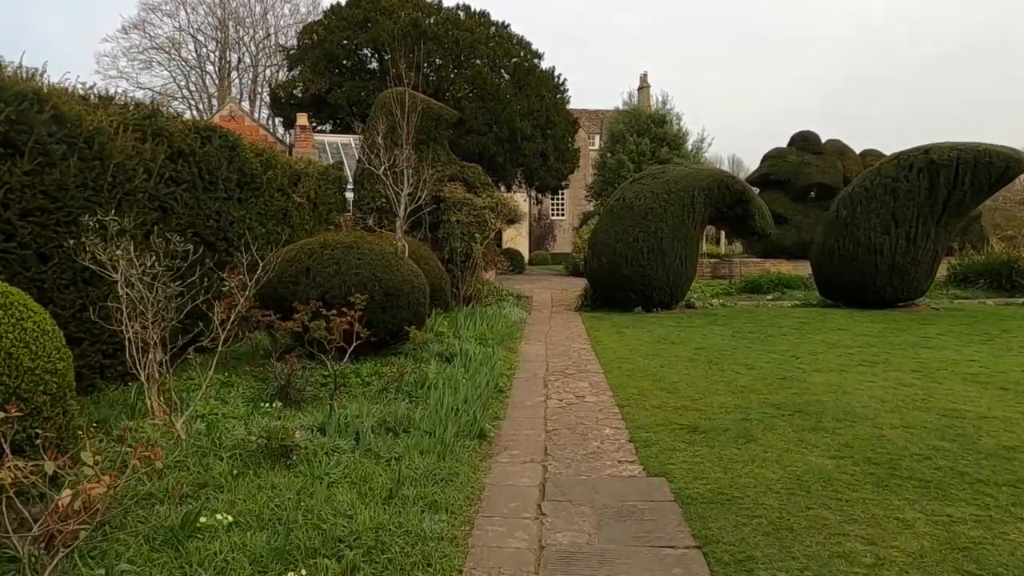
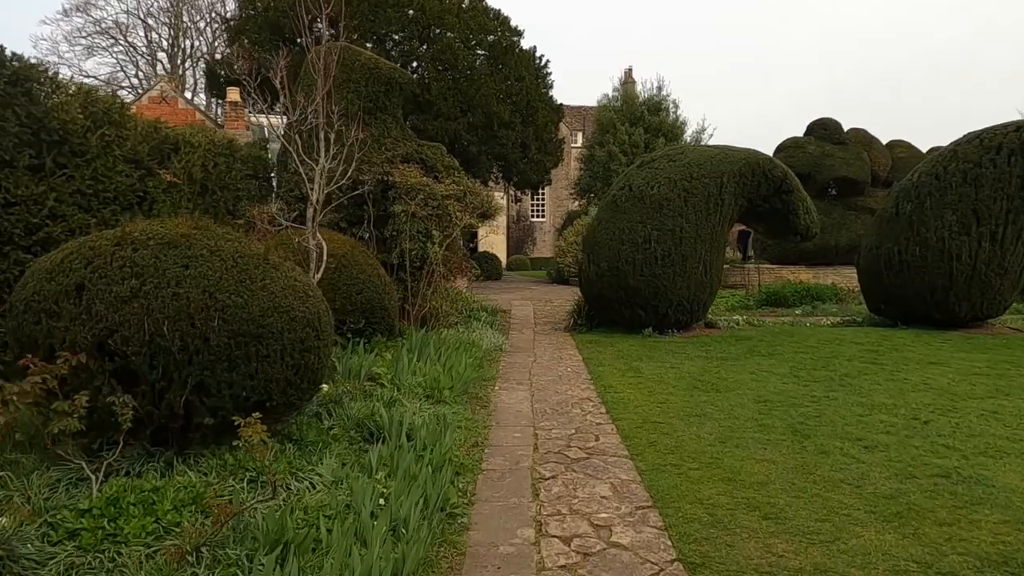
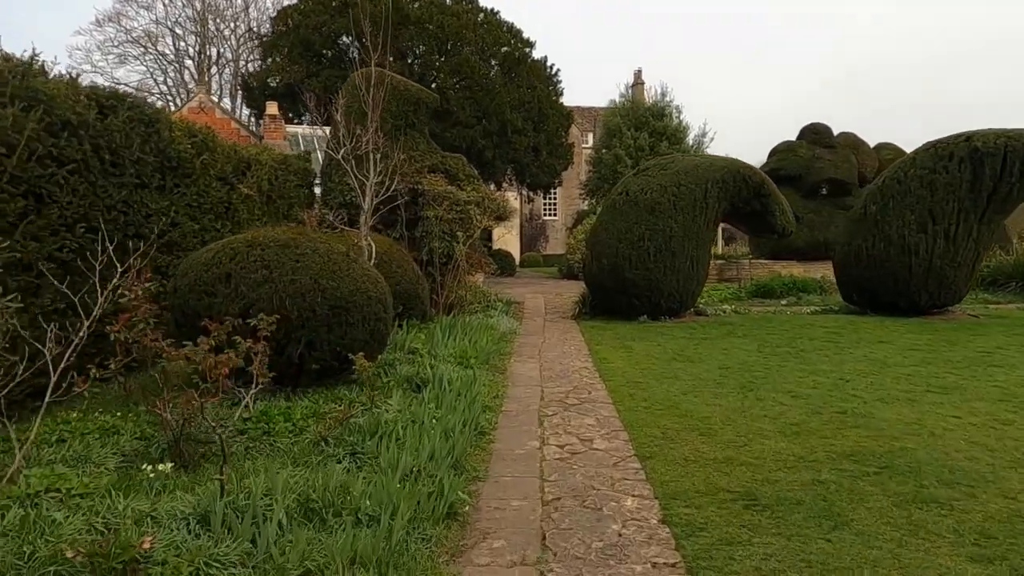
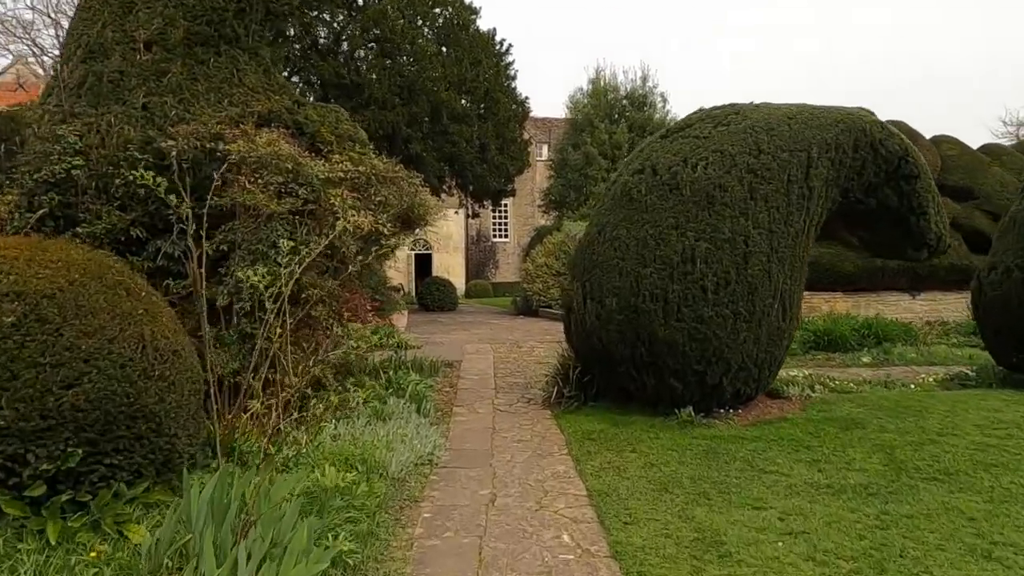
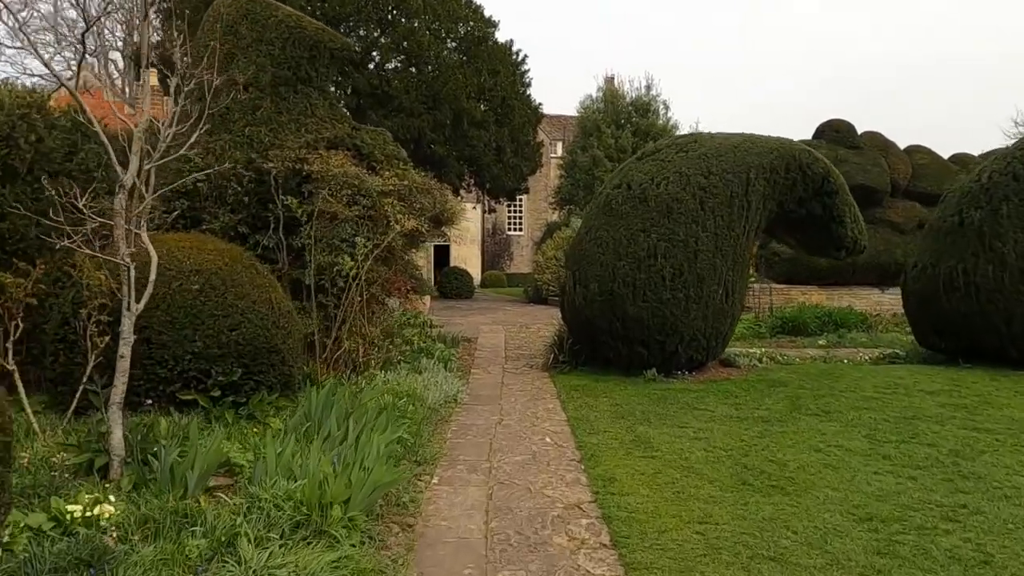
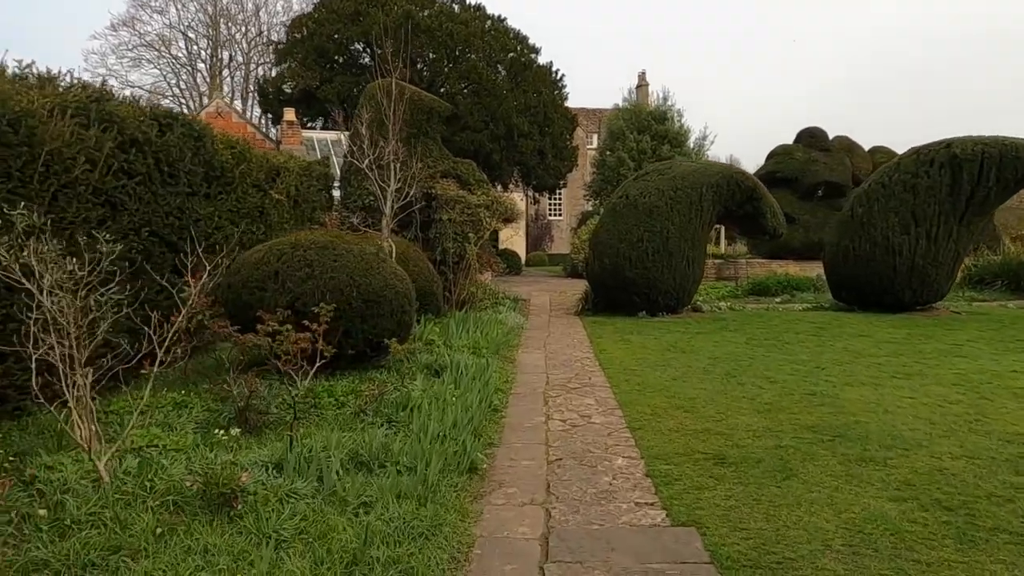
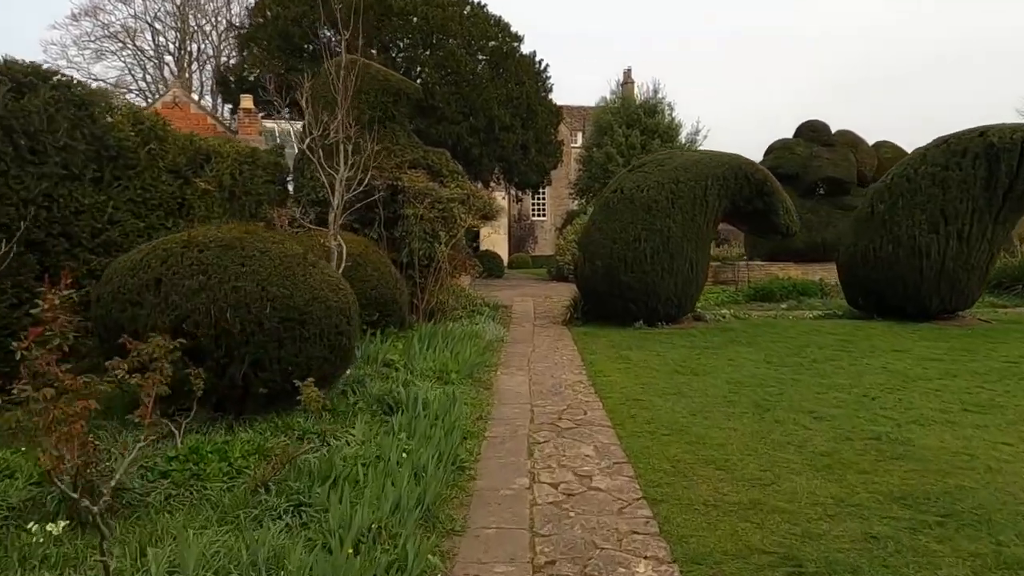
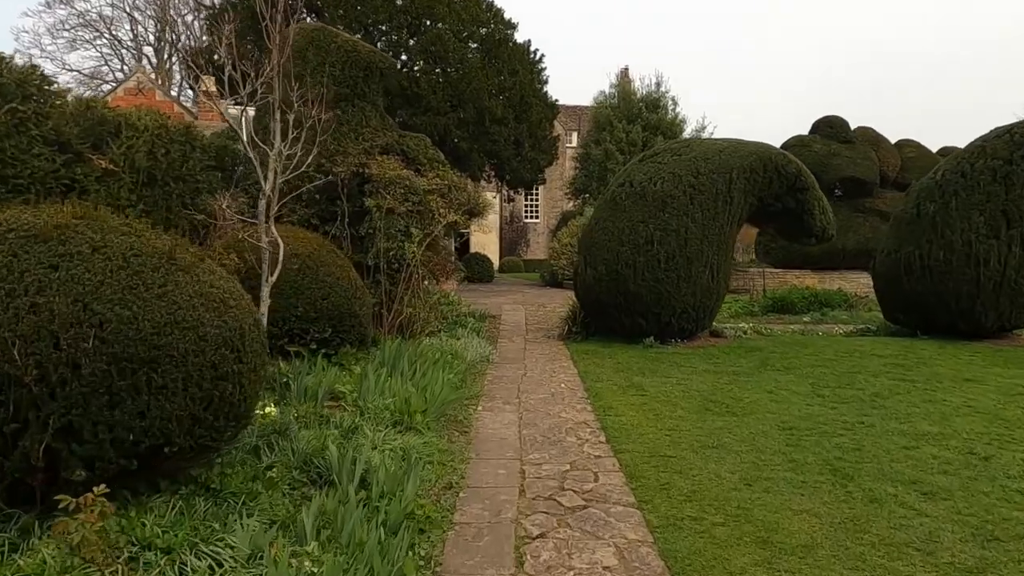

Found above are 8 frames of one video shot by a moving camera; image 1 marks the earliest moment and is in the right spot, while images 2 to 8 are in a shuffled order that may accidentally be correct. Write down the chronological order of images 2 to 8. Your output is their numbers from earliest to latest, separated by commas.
6, 3, 7, 2, 8, 5, 4
